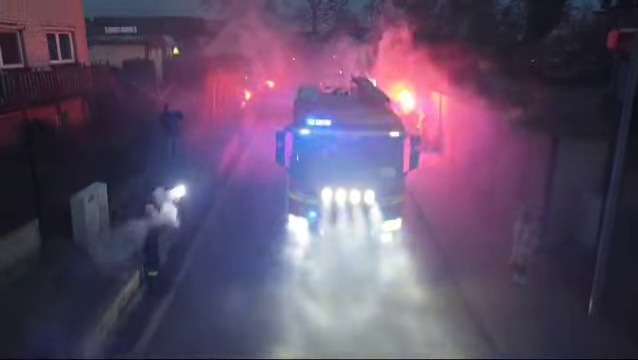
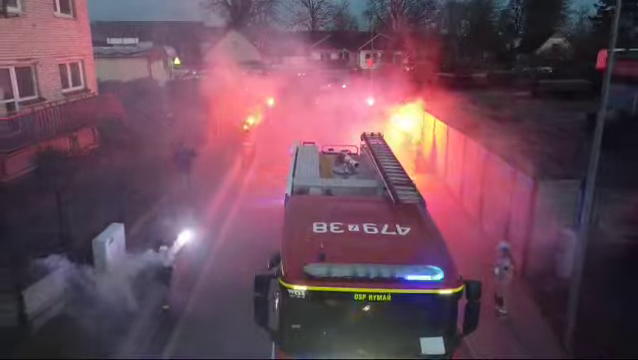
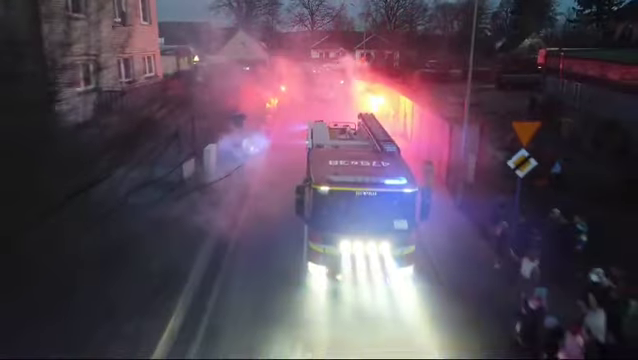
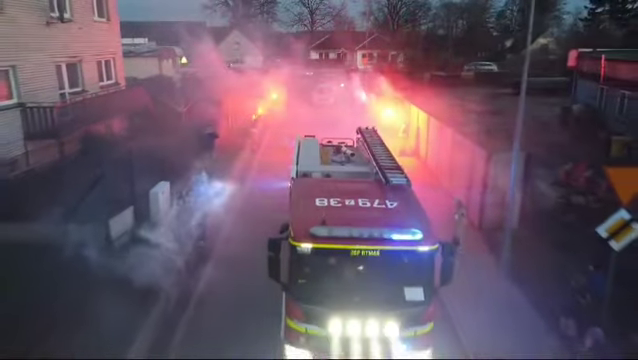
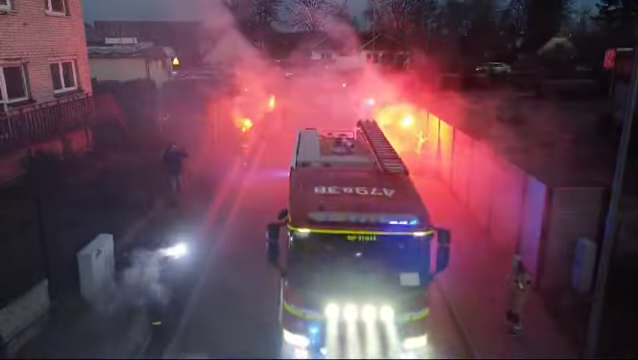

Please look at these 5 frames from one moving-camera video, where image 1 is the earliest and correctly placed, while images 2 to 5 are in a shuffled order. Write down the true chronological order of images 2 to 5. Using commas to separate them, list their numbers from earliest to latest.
5, 2, 4, 3
